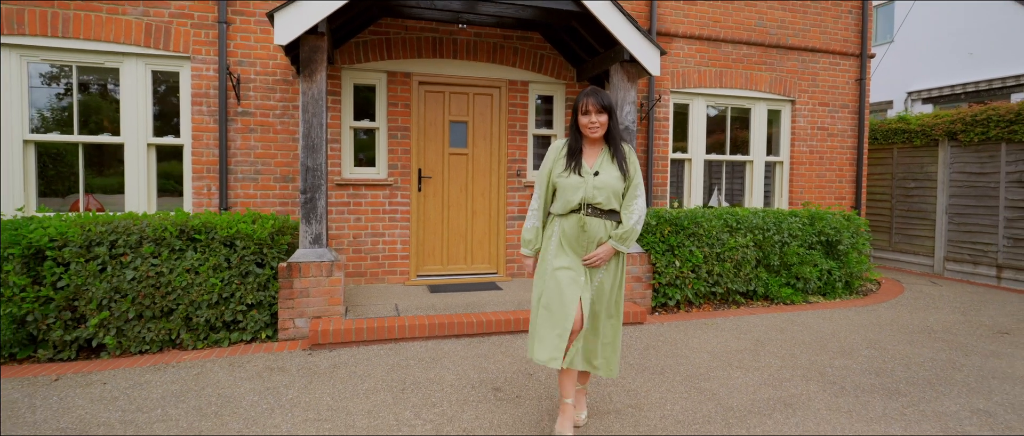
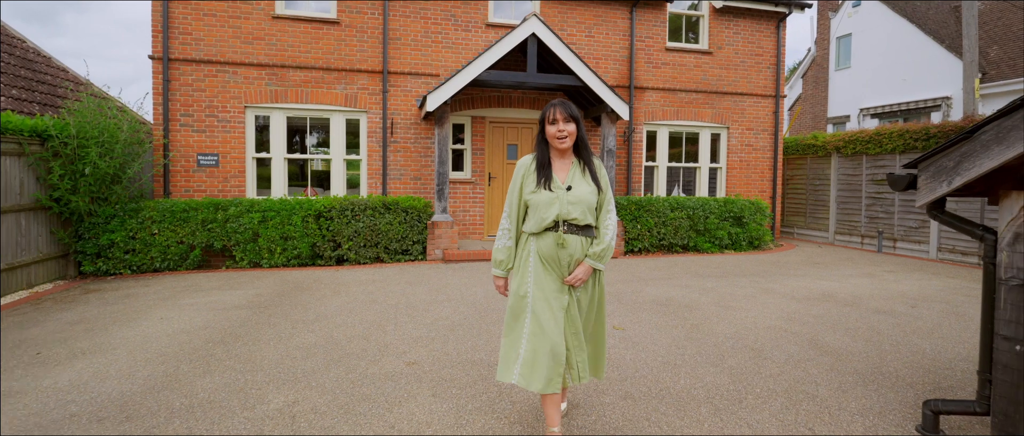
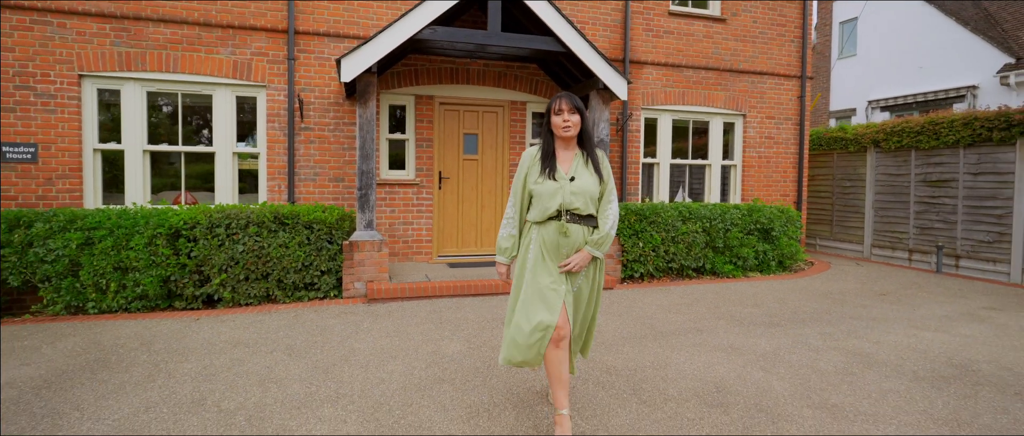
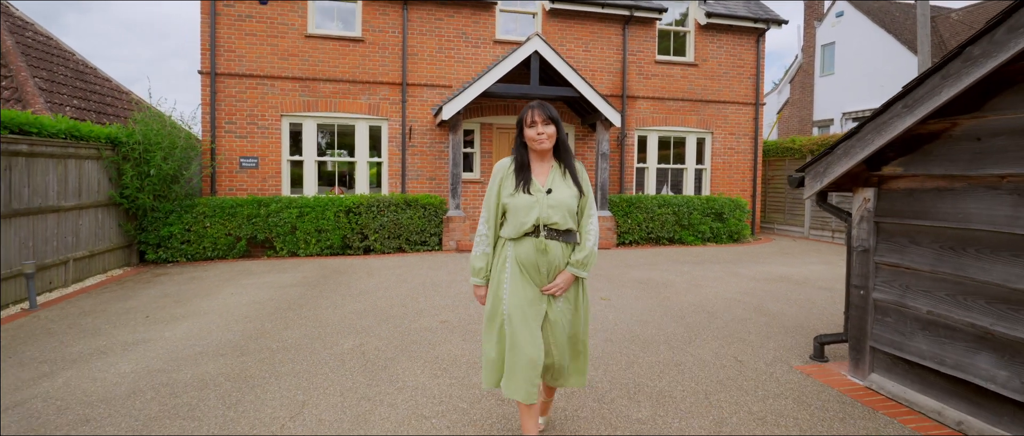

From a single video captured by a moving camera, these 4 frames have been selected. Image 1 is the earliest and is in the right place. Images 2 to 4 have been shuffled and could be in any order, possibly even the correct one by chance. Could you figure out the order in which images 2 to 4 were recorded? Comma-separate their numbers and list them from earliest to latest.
3, 2, 4
